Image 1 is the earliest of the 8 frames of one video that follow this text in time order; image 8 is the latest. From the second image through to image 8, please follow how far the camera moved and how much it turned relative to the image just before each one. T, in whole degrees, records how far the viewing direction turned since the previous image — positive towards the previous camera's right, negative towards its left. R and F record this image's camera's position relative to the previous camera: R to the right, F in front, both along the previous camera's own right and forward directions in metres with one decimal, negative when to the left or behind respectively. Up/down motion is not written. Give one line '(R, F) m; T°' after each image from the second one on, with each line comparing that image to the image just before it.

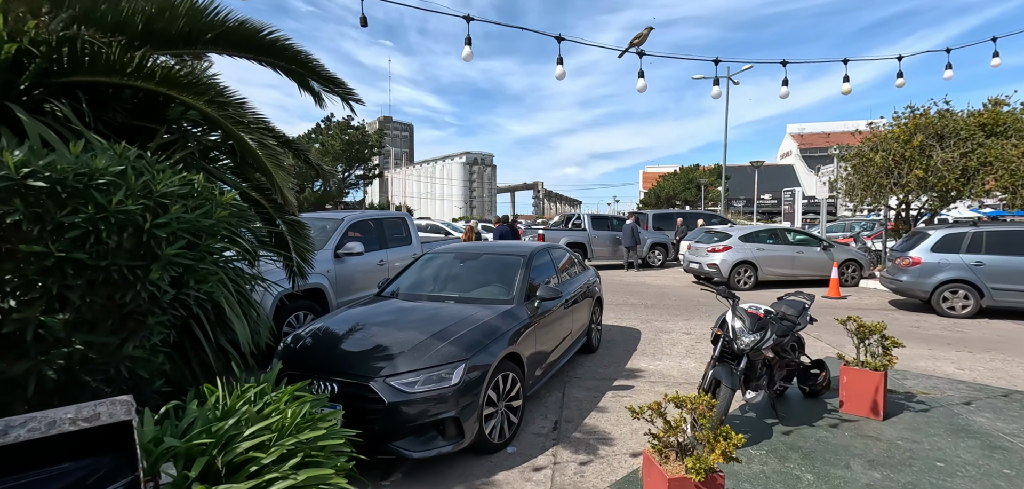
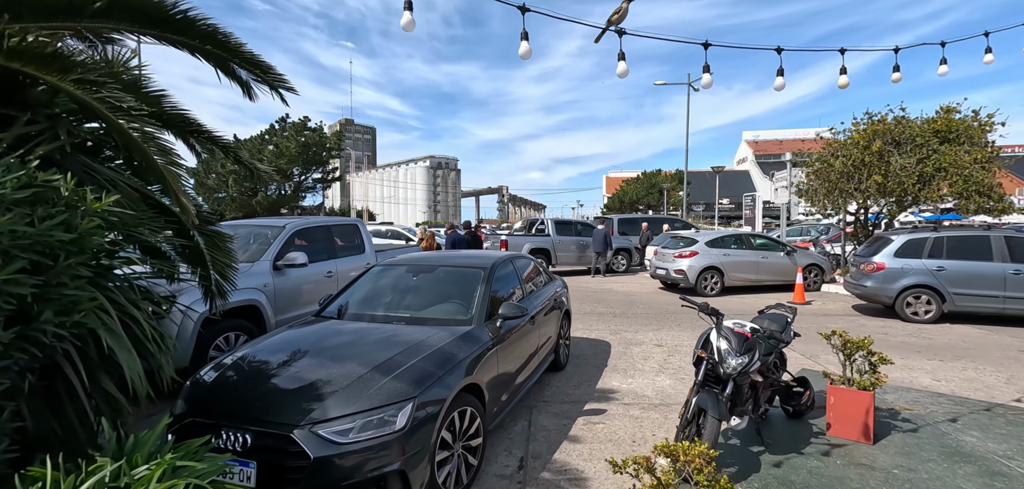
(+0.1, +0.5) m; +4°
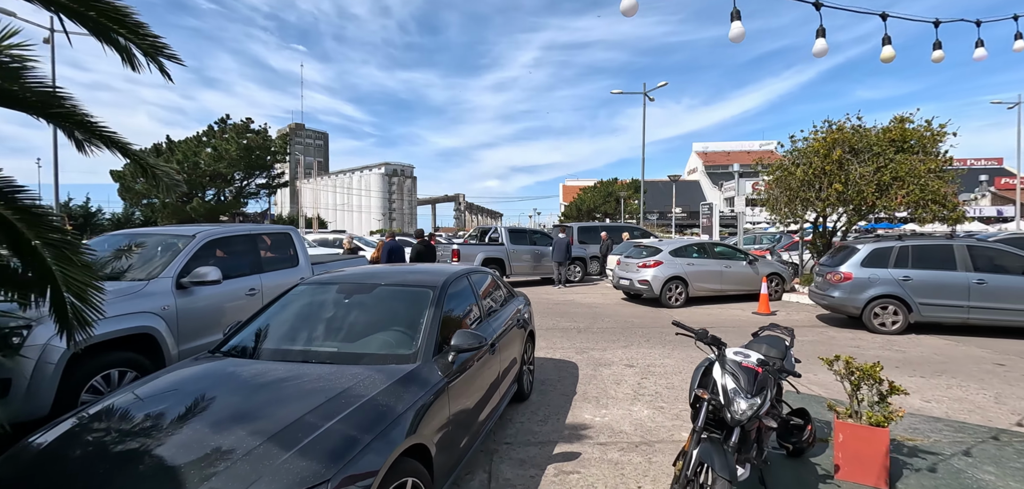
(0.0, +0.8) m; +5°
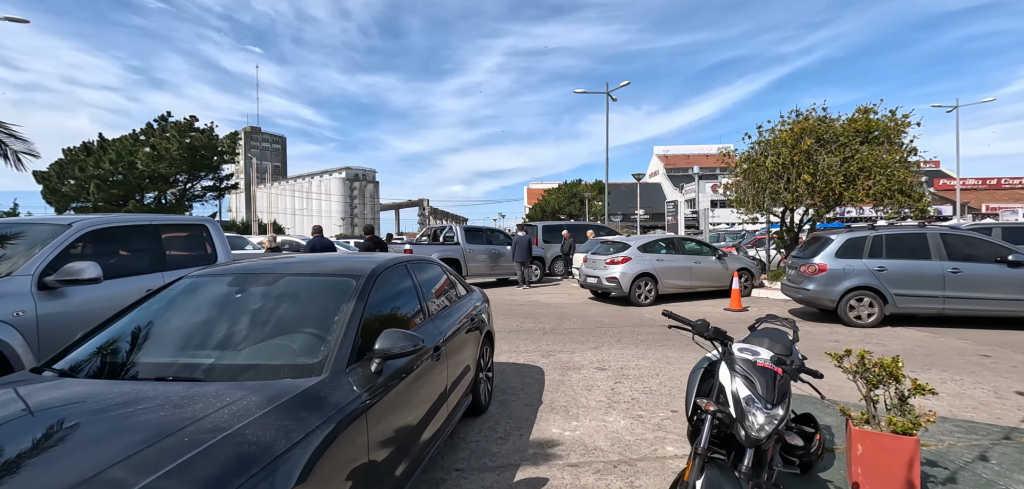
(+0.1, +0.8) m; +4°
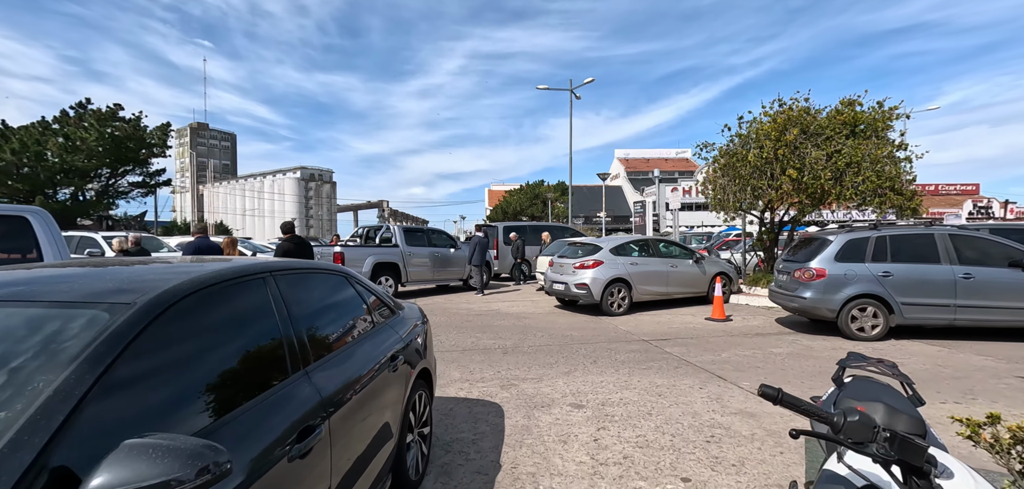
(+0.1, +1.4) m; +5°
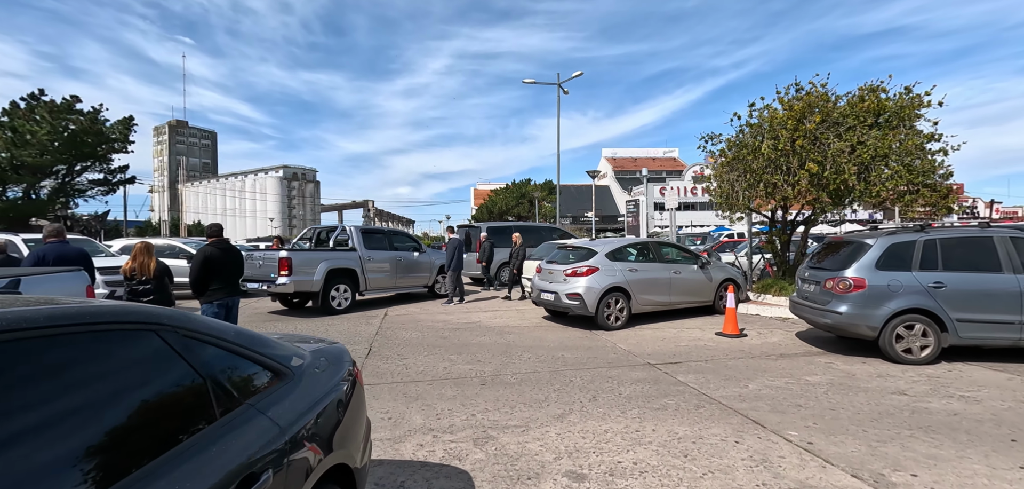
(+0.1, +1.3) m; +2°
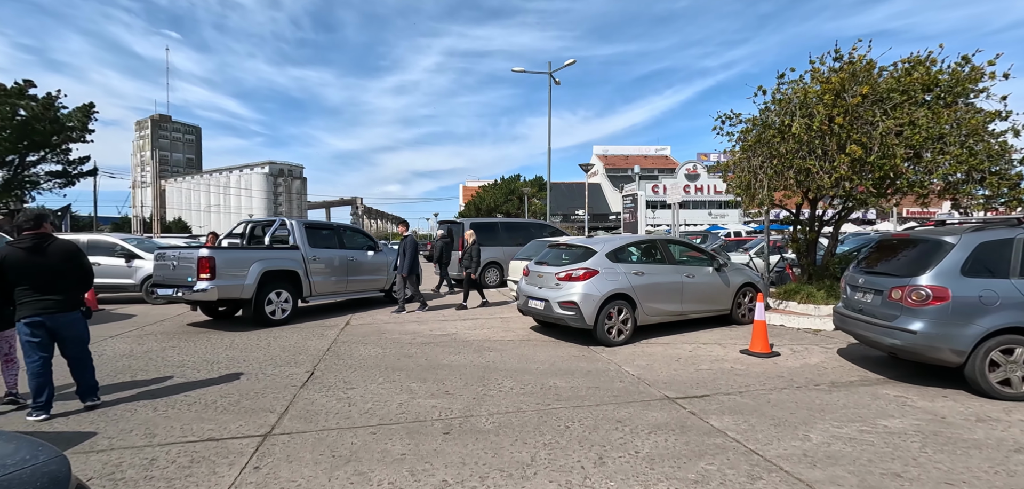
(+0.1, +1.5) m; +1°
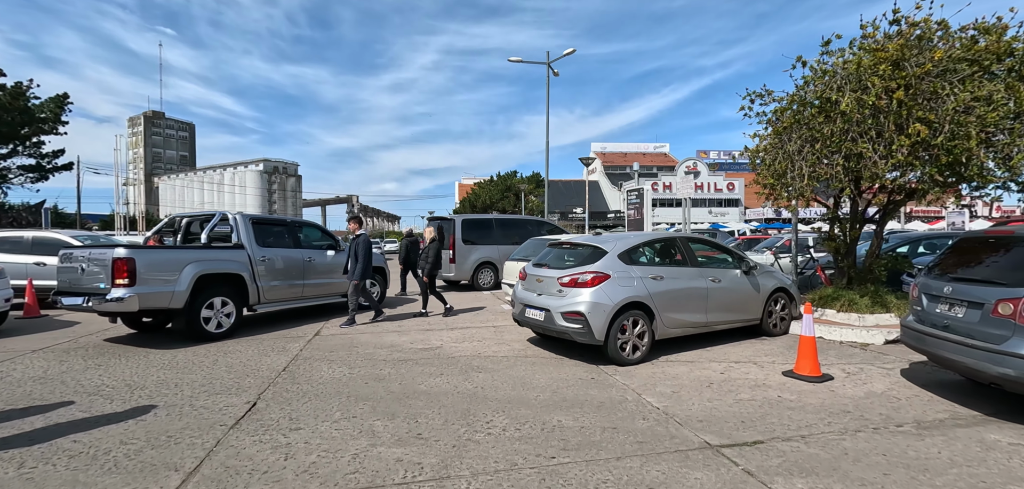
(0.0, +1.2) m; 0°
